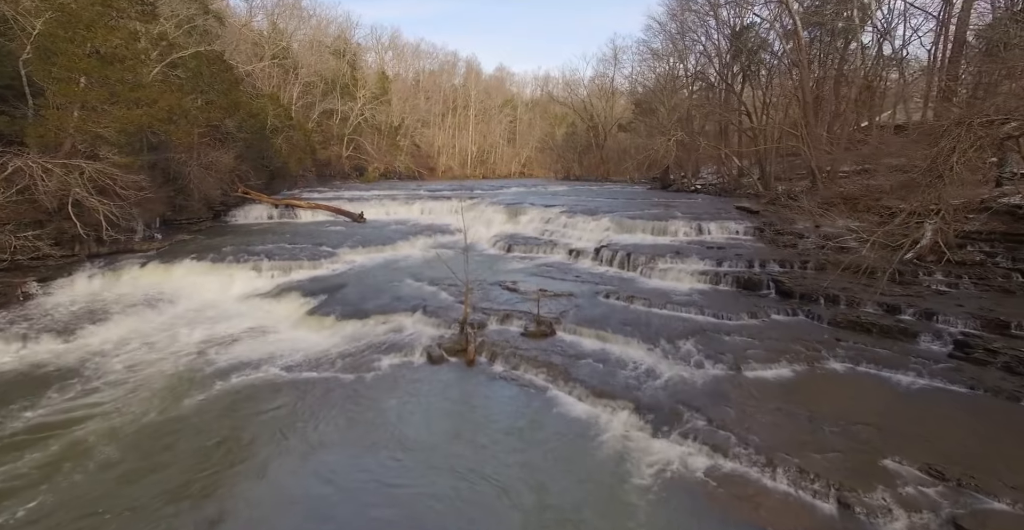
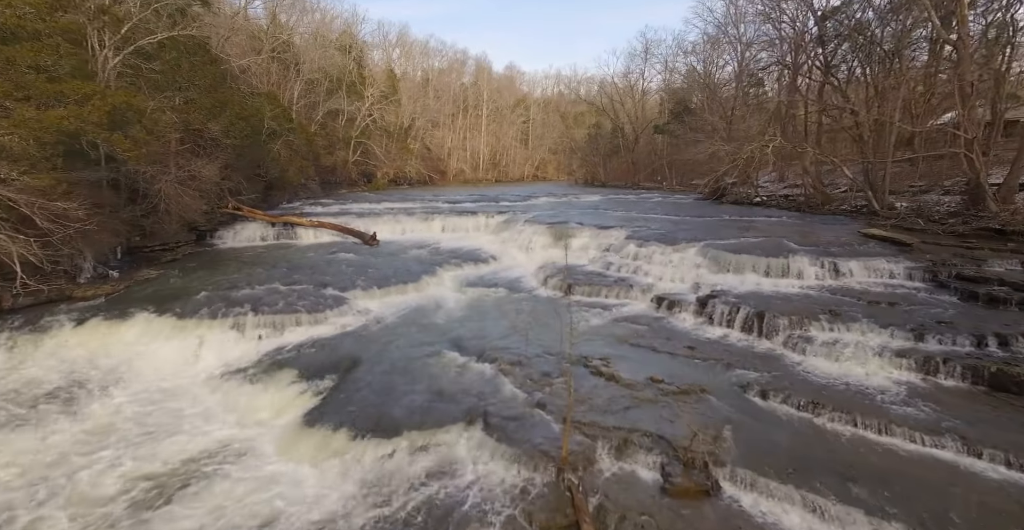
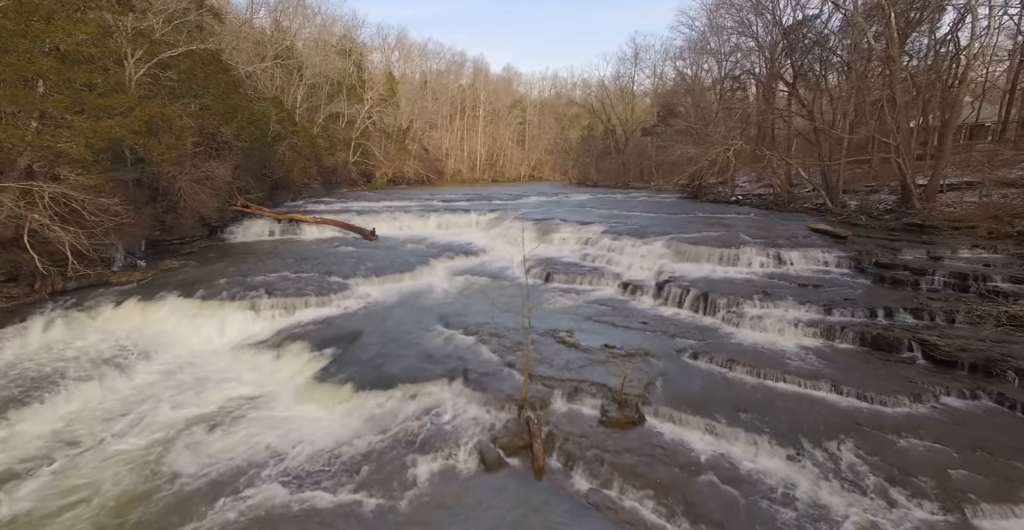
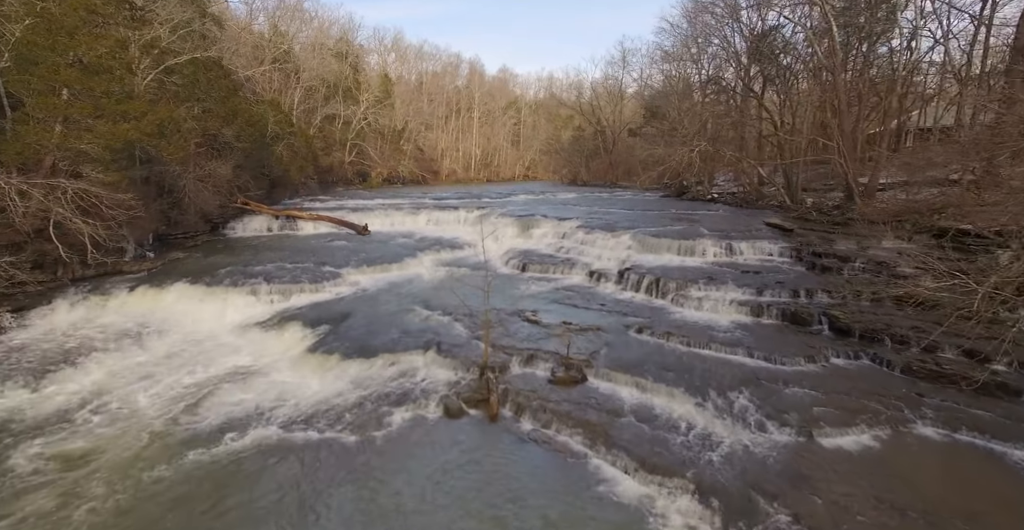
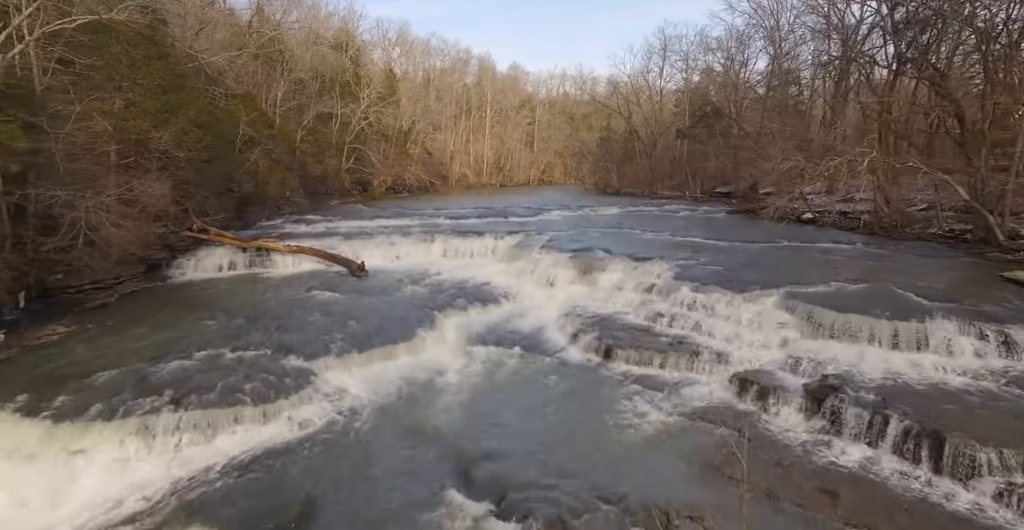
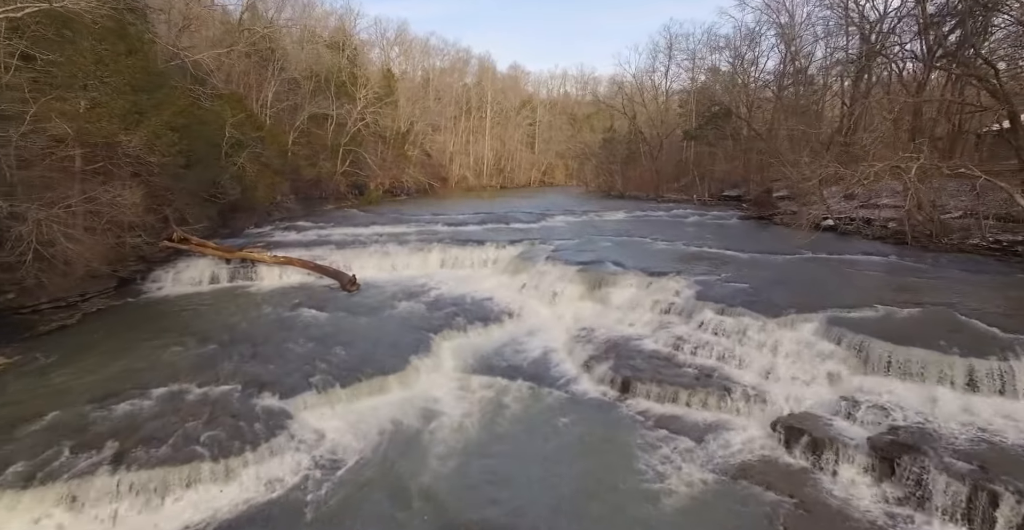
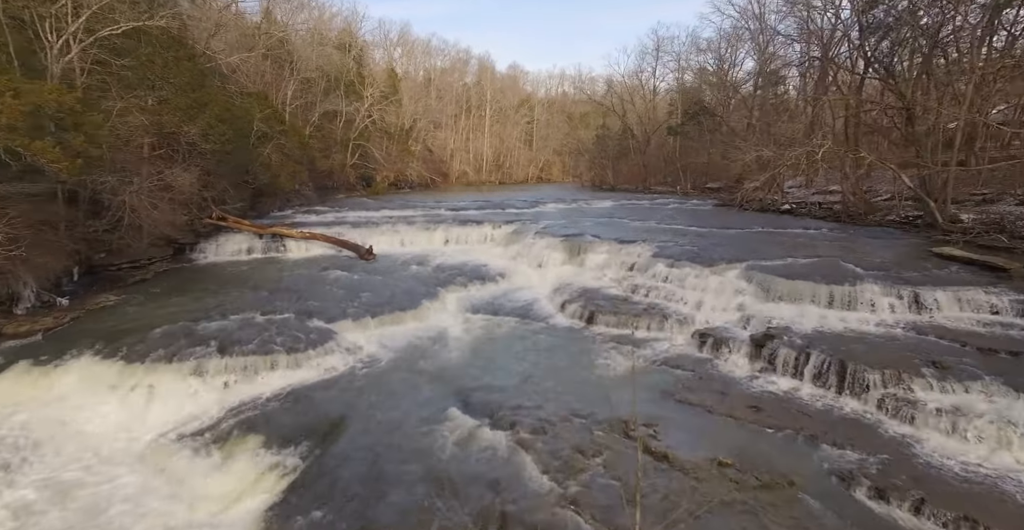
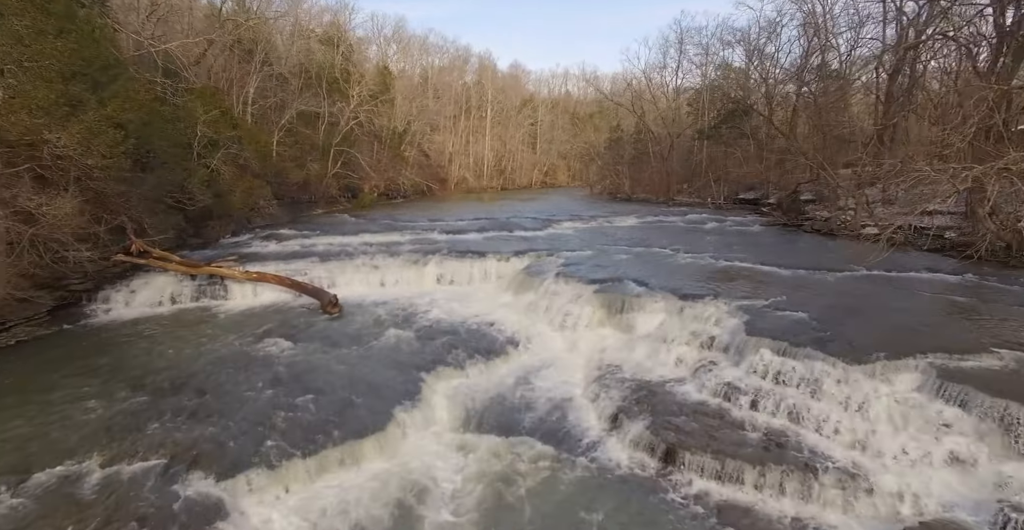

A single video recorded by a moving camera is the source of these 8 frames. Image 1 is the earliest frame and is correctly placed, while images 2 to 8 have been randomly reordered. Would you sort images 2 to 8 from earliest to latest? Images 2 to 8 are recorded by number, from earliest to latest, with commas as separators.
4, 3, 2, 7, 5, 6, 8
